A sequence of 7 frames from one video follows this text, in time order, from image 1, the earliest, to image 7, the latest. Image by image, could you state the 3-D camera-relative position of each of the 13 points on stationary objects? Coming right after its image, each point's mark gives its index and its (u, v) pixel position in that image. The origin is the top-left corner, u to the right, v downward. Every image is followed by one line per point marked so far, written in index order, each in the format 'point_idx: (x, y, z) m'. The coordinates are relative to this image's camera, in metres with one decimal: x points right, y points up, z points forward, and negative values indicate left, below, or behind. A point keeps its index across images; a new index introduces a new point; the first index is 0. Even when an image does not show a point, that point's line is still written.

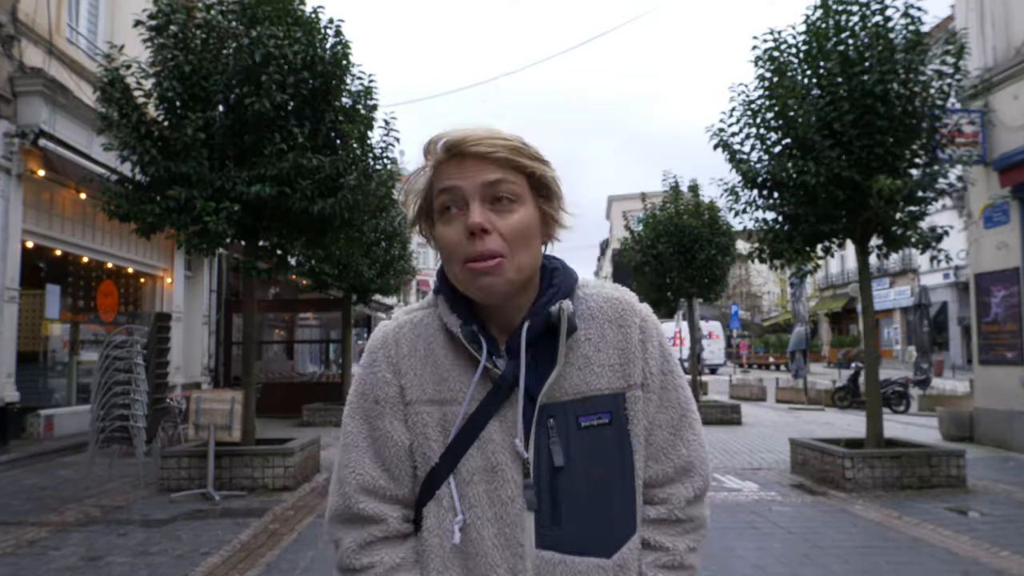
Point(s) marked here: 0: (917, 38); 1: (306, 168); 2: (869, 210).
0: (+4.5, +2.8, +8.6) m
1: (-2.1, +1.2, +7.9) m
2: (+4.0, +0.9, +8.8) m
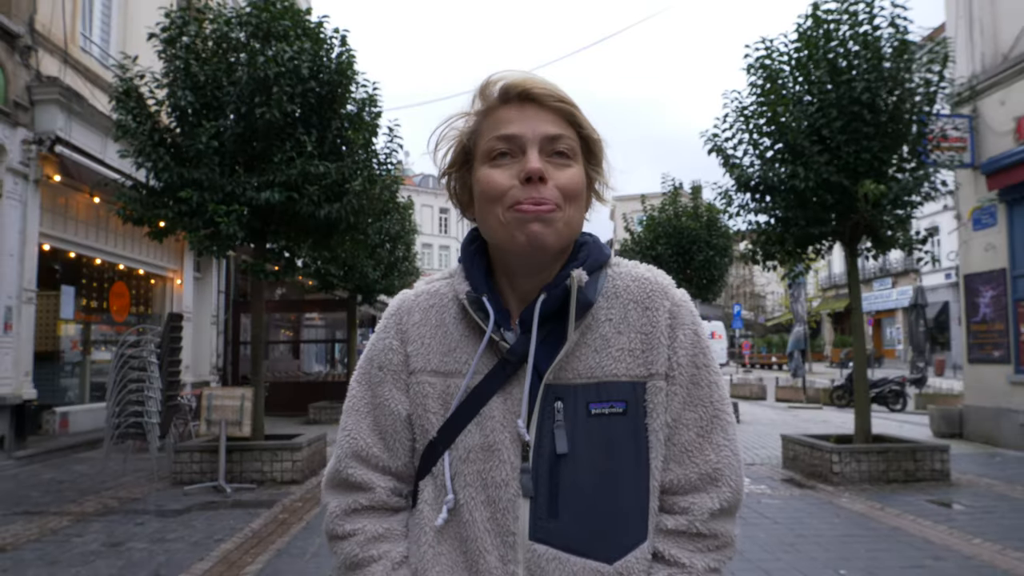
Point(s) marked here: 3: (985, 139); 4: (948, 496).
0: (+4.4, +2.8, +8.9) m
1: (-2.1, +1.2, +8.2) m
2: (+4.0, +0.9, +9.1) m
3: (+6.6, +2.1, +10.9) m
4: (+4.3, -2.0, +7.7) m
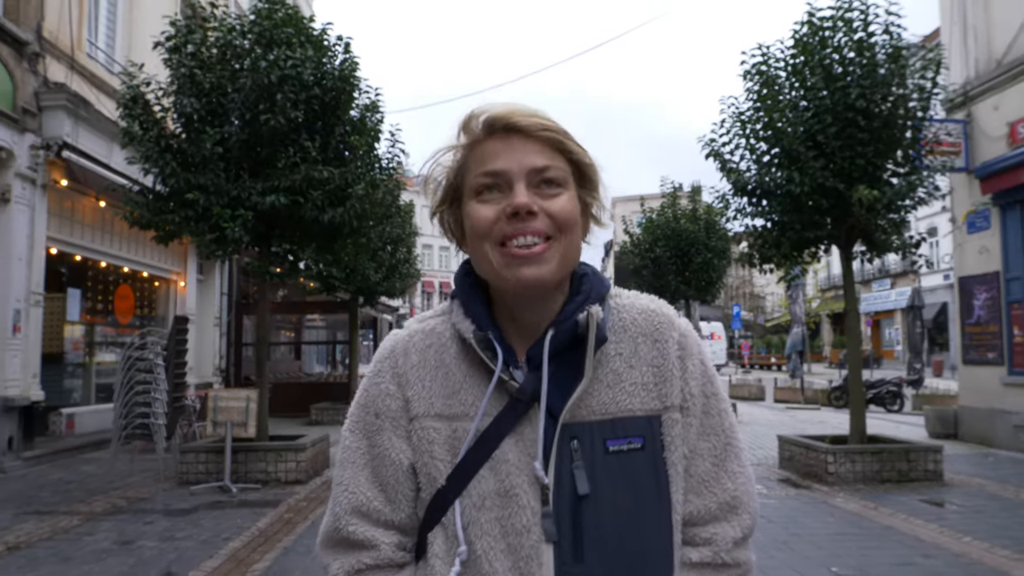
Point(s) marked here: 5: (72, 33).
0: (+4.5, +2.7, +9.0) m
1: (-2.1, +1.2, +8.3) m
2: (+4.0, +0.8, +9.2) m
3: (+6.6, +2.1, +11.1) m
4: (+4.3, -2.1, +7.8) m
5: (-5.8, +3.3, +10.2) m
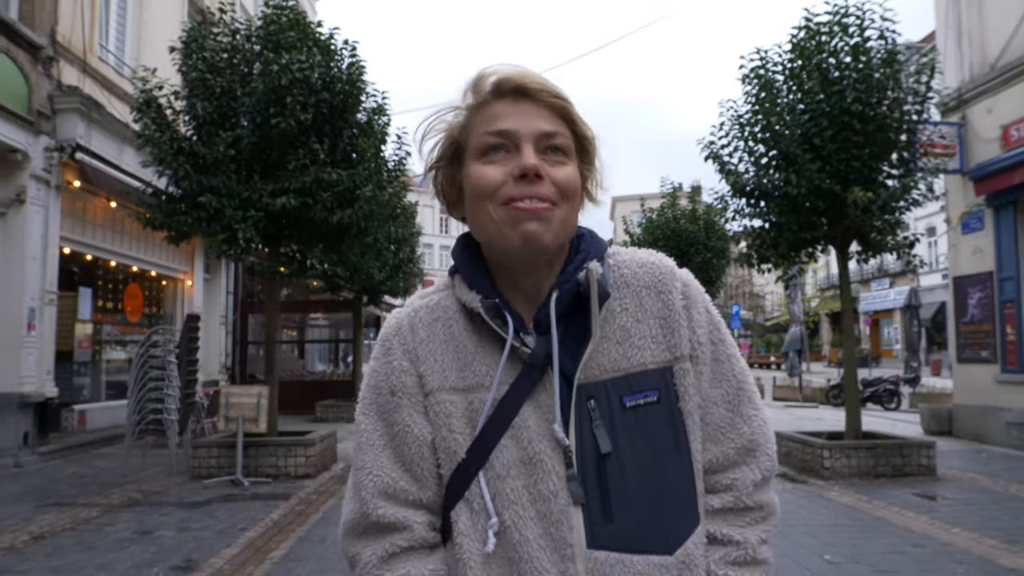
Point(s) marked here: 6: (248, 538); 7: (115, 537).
0: (+4.5, +2.7, +9.2) m
1: (-2.0, +1.2, +8.5) m
2: (+4.1, +0.8, +9.4) m
3: (+6.6, +2.1, +11.3) m
4: (+4.3, -2.1, +8.0) m
5: (-5.7, +3.3, +10.5) m
6: (-1.9, -1.8, +5.7) m
7: (-2.9, -1.8, +5.7) m
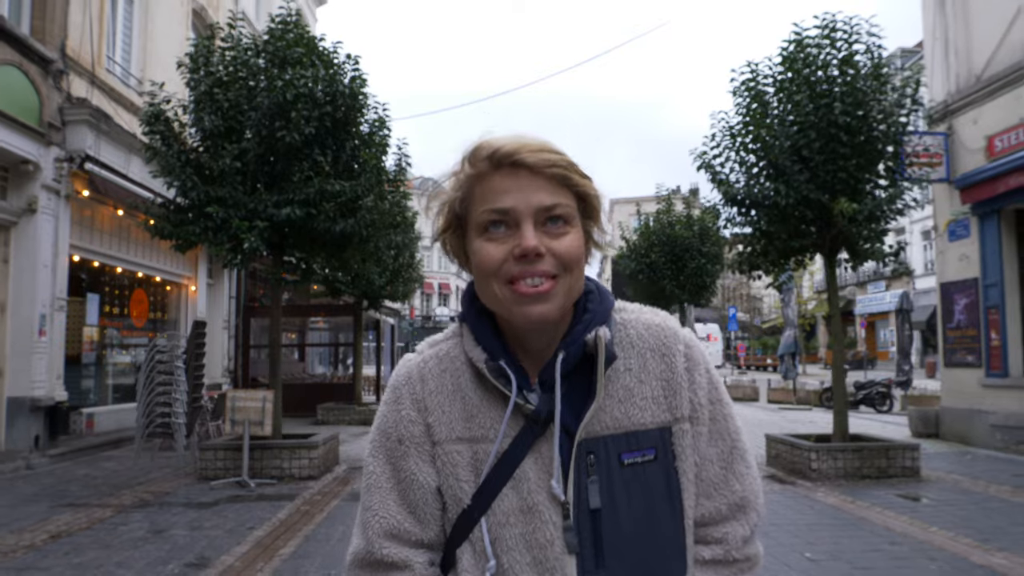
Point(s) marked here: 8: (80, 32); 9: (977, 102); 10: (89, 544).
0: (+4.5, +2.6, +9.5) m
1: (-2.1, +1.1, +8.8) m
2: (+4.0, +0.8, +9.7) m
3: (+6.6, +2.0, +11.6) m
4: (+4.3, -2.2, +8.3) m
5: (-5.7, +3.3, +10.7) m
6: (-1.9, -1.9, +5.9) m
7: (-2.9, -1.9, +5.9) m
8: (-5.7, +3.4, +10.4) m
9: (+6.6, +2.7, +11.2) m
10: (-3.1, -1.9, +5.7) m
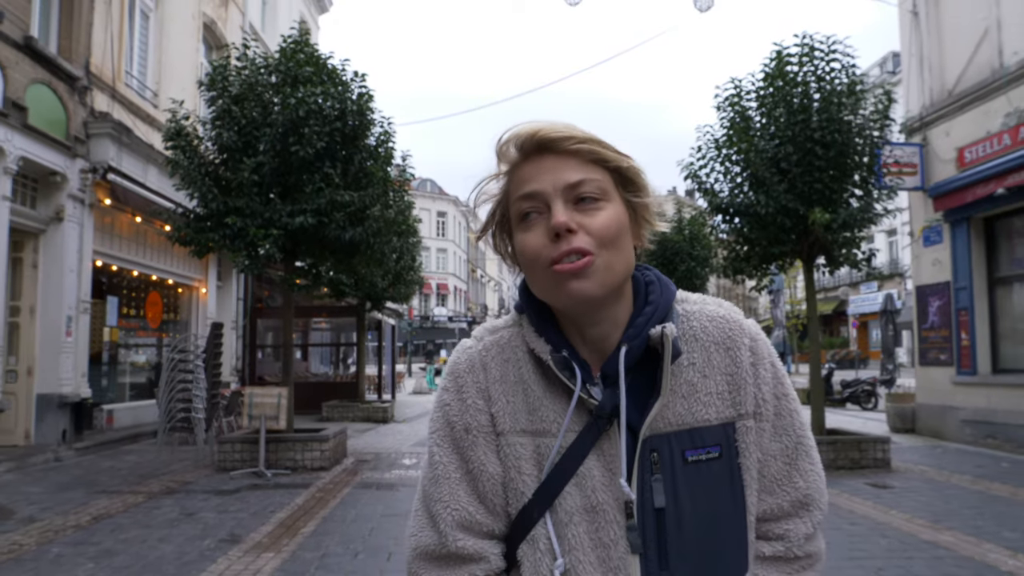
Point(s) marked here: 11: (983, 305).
0: (+4.4, +2.6, +10.2) m
1: (-2.1, +1.0, +9.4) m
2: (+4.0, +0.7, +10.4) m
3: (+6.6, +1.9, +12.2) m
4: (+4.3, -2.2, +9.0) m
5: (-5.8, +3.2, +11.3) m
6: (-2.0, -1.9, +6.6) m
7: (-2.9, -1.9, +6.6) m
8: (-5.8, +3.4, +11.0) m
9: (+6.6, +2.6, +11.8) m
10: (-3.1, -1.9, +6.3) m
11: (+6.8, -0.2, +11.4) m
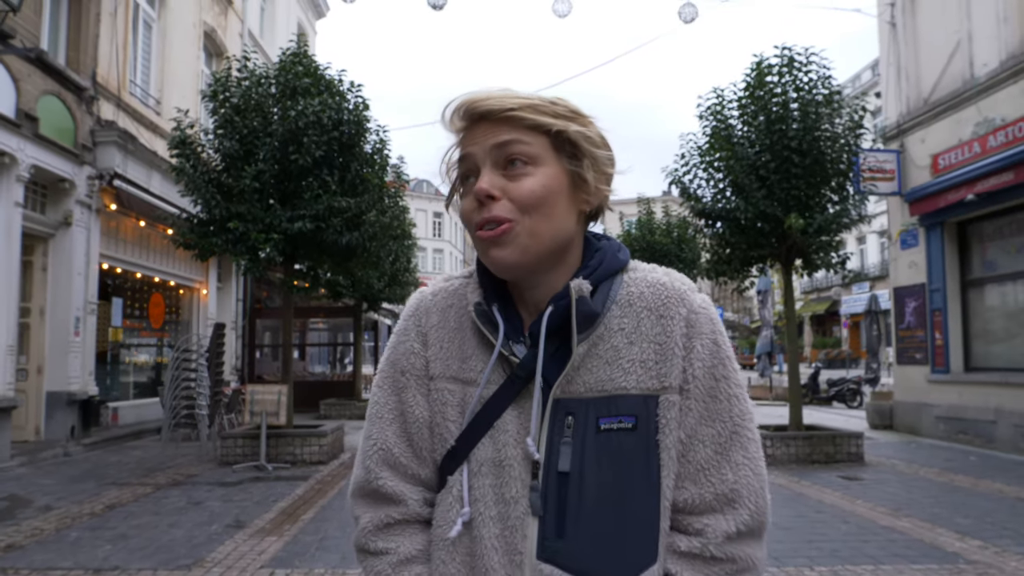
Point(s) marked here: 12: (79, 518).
0: (+4.3, +2.6, +10.6) m
1: (-2.2, +1.0, +9.9) m
2: (+3.9, +0.7, +10.8) m
3: (+6.4, +1.9, +12.7) m
4: (+4.2, -2.2, +9.4) m
5: (-5.9, +3.2, +11.8) m
6: (-2.1, -2.0, +7.0) m
7: (-3.0, -2.0, +7.0) m
8: (-5.9, +3.3, +11.4) m
9: (+6.5, +2.6, +12.3) m
10: (-3.2, -1.9, +6.7) m
11: (+6.7, -0.3, +11.8) m
12: (-3.6, -1.9, +6.5) m
